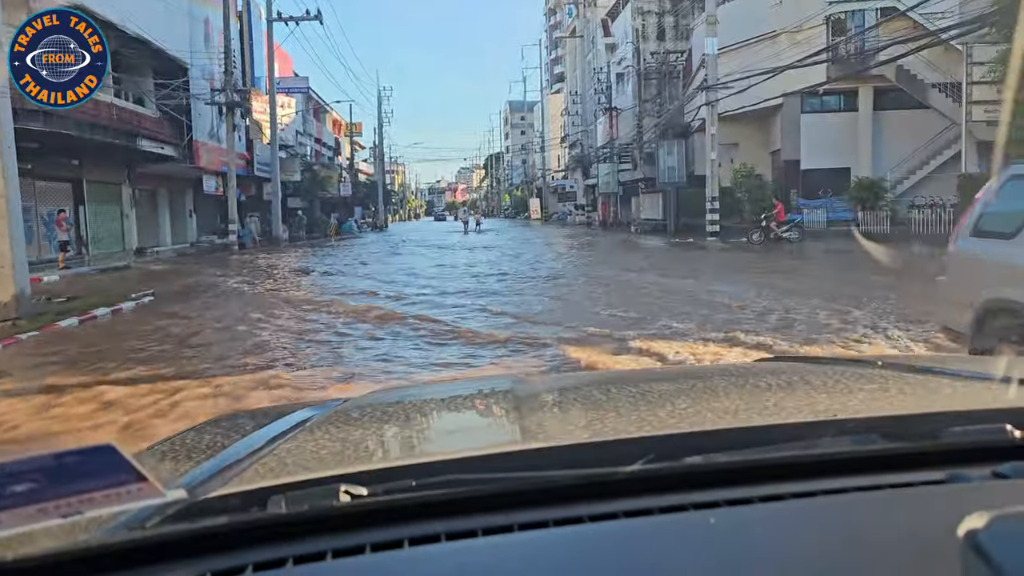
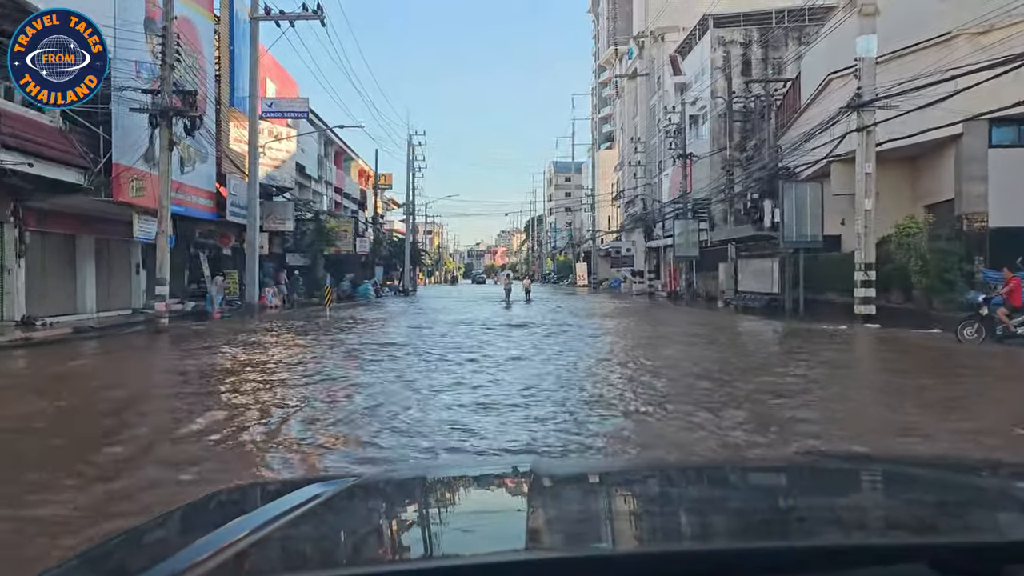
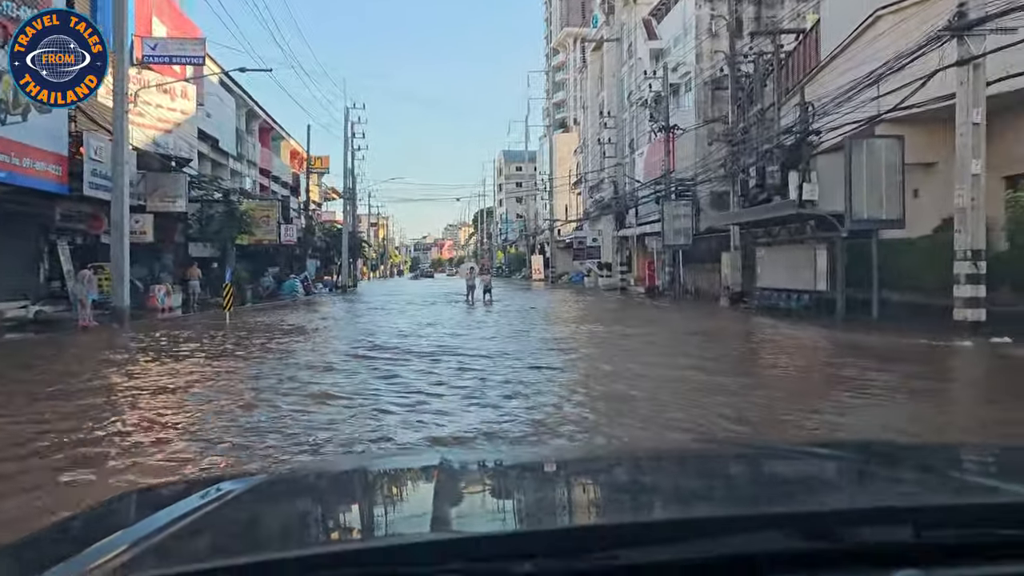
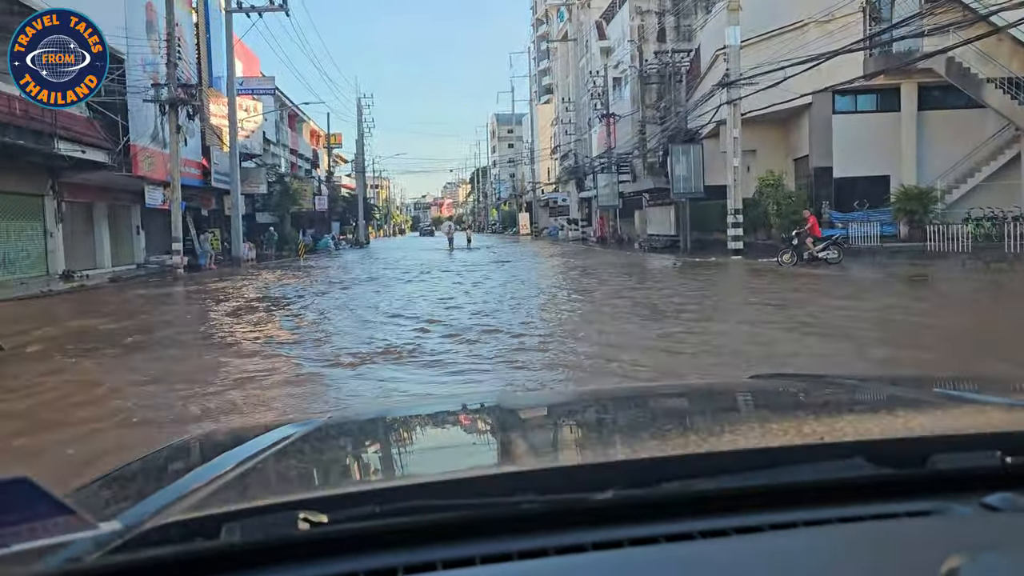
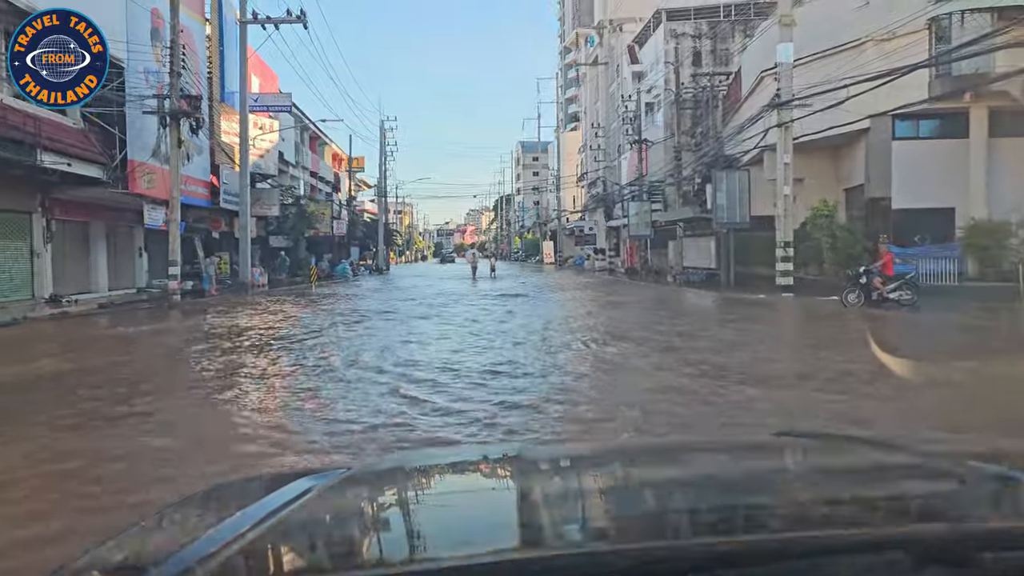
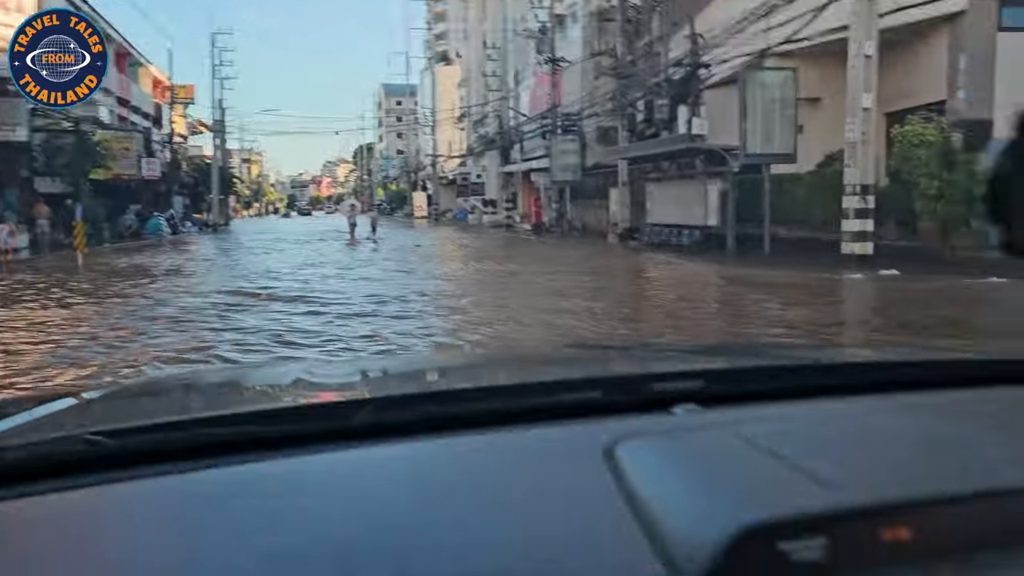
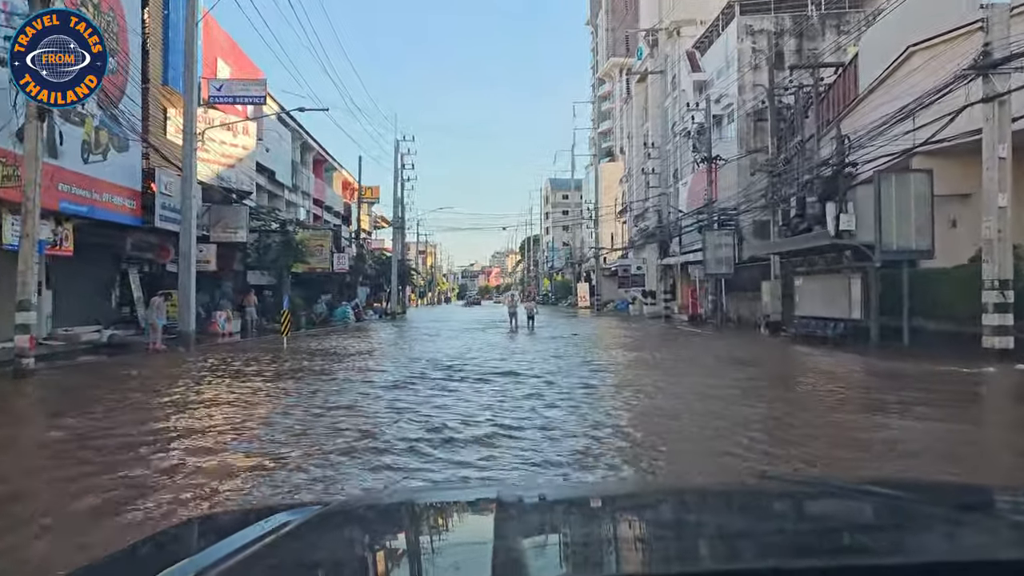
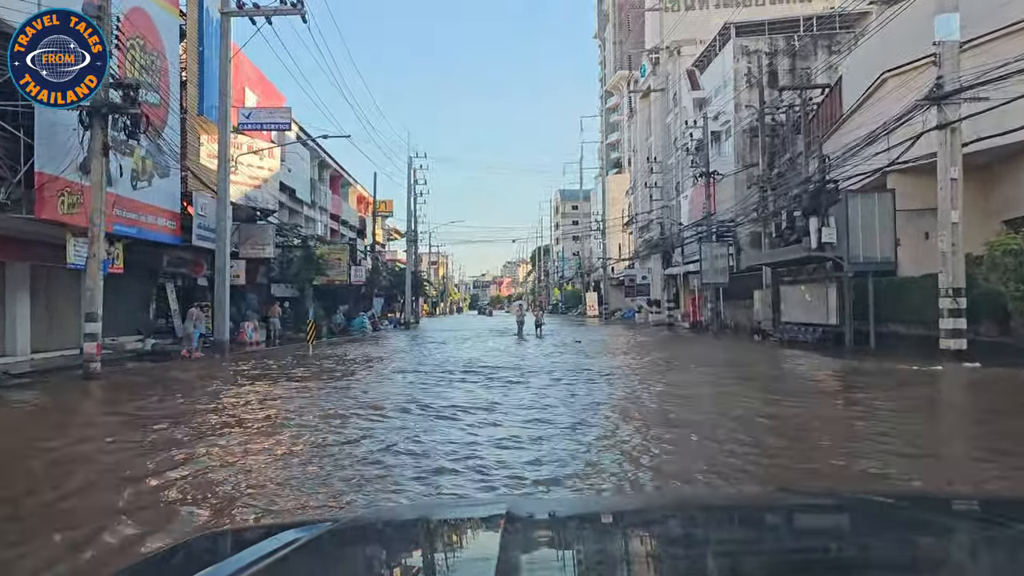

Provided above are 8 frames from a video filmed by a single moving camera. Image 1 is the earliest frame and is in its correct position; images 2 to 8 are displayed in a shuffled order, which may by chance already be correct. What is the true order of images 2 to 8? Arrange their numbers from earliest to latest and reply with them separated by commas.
4, 5, 2, 8, 7, 3, 6
